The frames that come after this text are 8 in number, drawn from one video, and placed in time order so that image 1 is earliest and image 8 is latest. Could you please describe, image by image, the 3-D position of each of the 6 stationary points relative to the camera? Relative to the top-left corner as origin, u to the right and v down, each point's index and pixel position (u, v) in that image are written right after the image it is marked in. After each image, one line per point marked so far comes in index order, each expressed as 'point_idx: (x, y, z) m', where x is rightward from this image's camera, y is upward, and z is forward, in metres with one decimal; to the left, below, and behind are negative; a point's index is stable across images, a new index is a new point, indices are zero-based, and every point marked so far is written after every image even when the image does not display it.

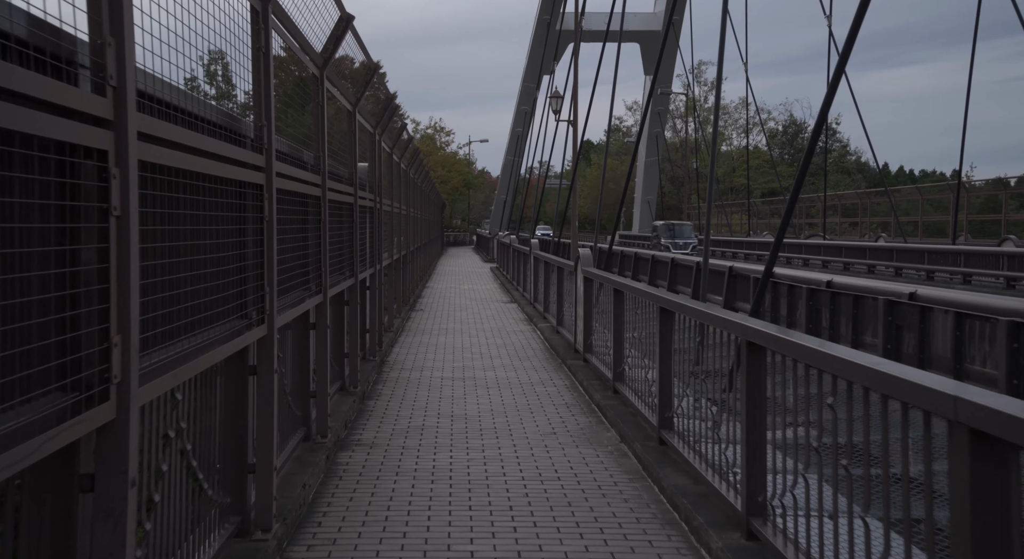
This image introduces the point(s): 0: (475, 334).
0: (-0.5, -0.7, +10.9) m
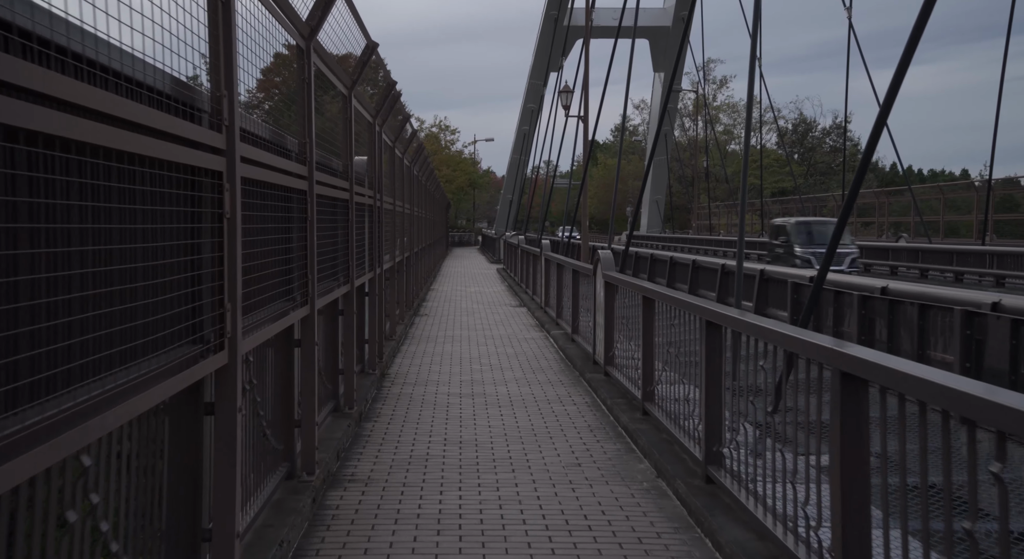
0: (-0.3, -0.7, +10.1) m
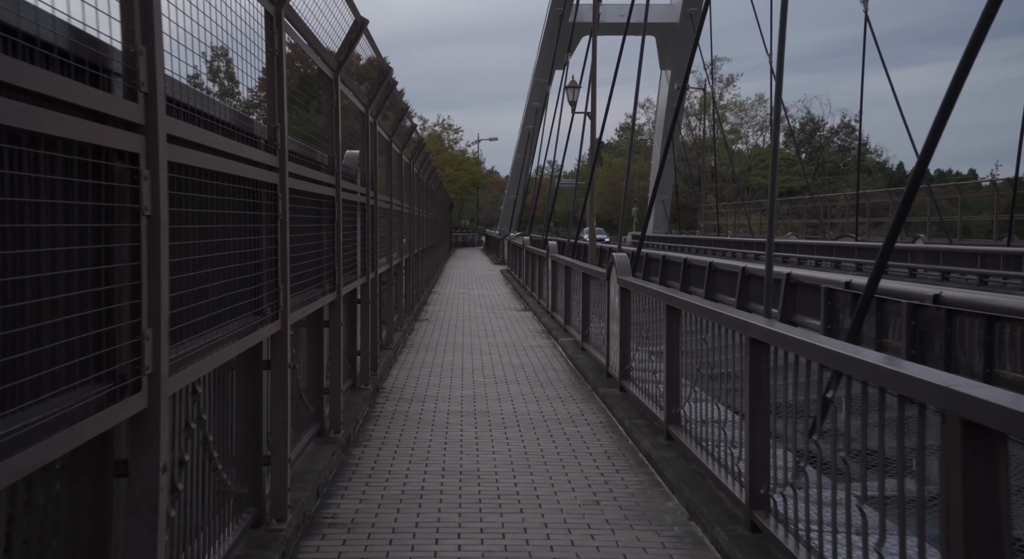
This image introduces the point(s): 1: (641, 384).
0: (-0.3, -0.8, +9.5) m
1: (+0.9, -0.8, +6.3) m
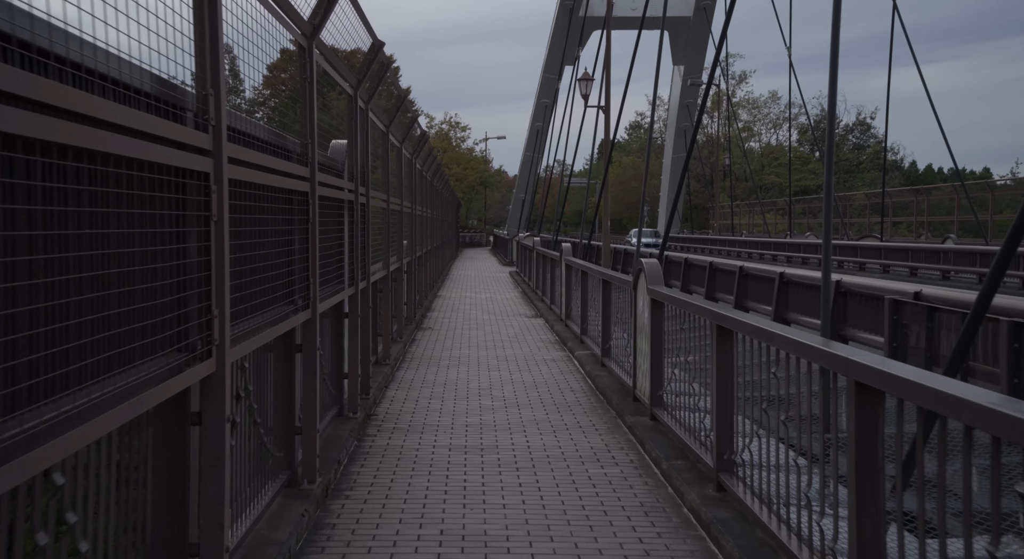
0: (-0.2, -0.8, +8.6) m
1: (+1.0, -0.8, +5.3) m
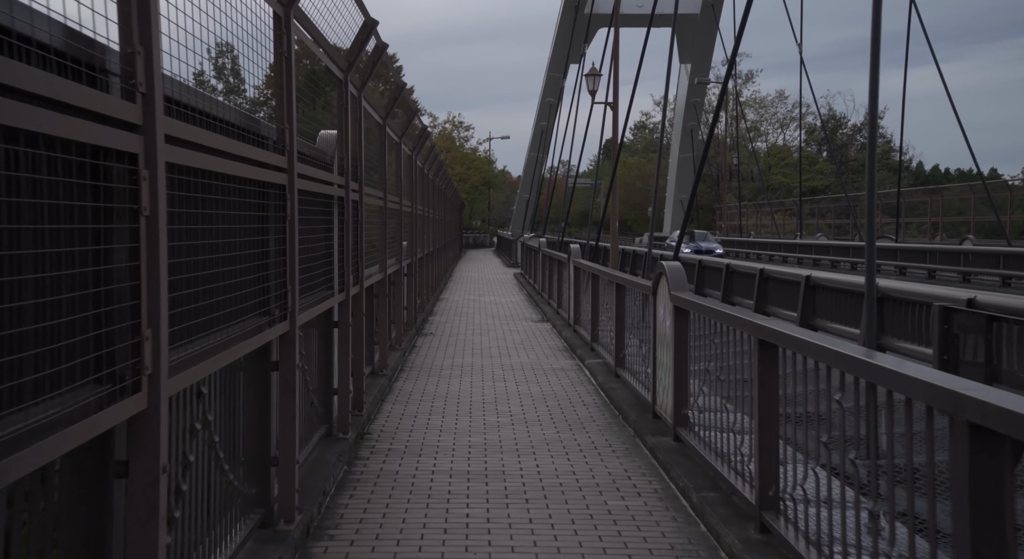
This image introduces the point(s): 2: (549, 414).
0: (-0.1, -0.9, +8.0) m
1: (+1.1, -0.9, +4.8) m
2: (+0.3, -1.0, +6.4) m
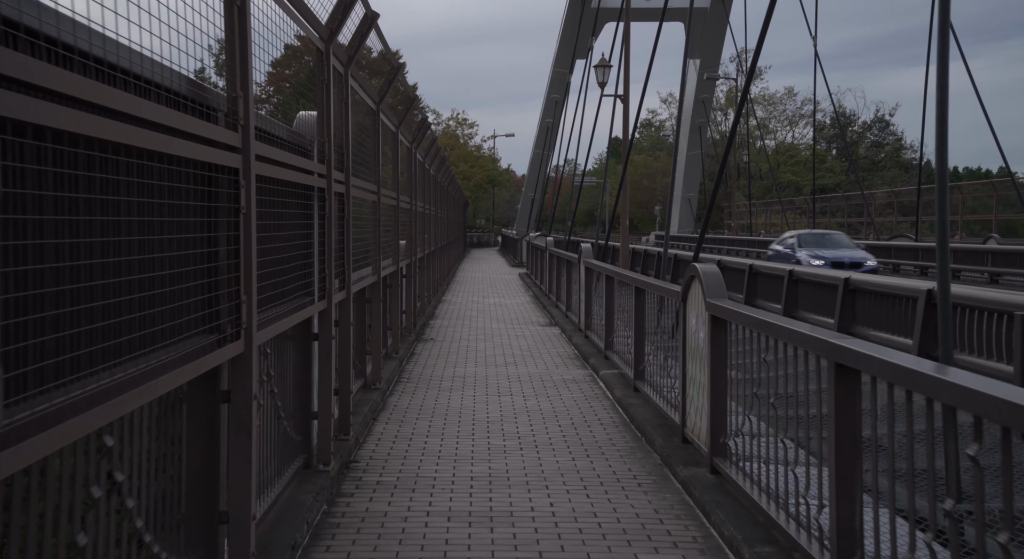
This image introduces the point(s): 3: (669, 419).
0: (-0.1, -0.9, +7.3) m
1: (+1.1, -0.9, +4.0) m
2: (+0.3, -1.0, +5.7) m
3: (+1.0, -0.9, +5.5) m
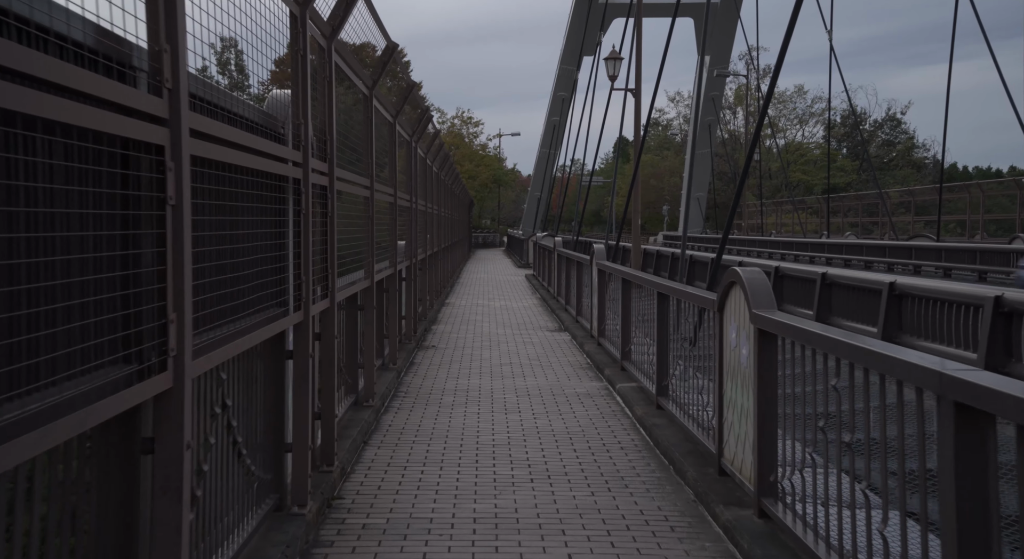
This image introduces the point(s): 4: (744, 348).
0: (0.0, -0.9, +6.6) m
1: (+1.1, -0.9, +3.4) m
2: (+0.4, -1.0, +5.0) m
3: (+1.0, -0.9, +4.8) m
4: (+1.1, -0.3, +4.1) m
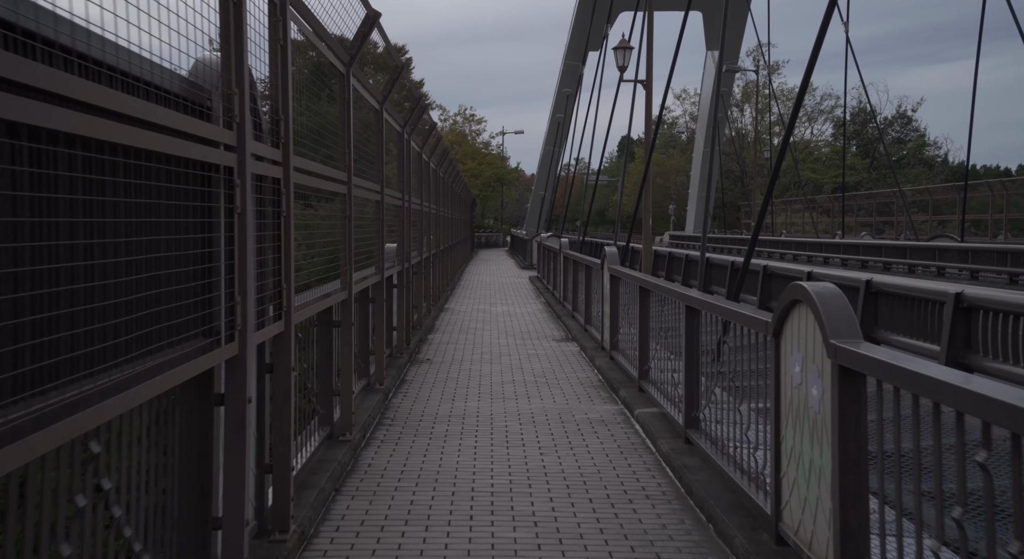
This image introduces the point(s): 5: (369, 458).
0: (0.0, -1.0, +5.7) m
1: (+1.1, -1.0, +2.4) m
2: (+0.4, -1.1, +4.1) m
3: (+1.0, -1.0, +3.9) m
4: (+1.1, -0.4, +3.2) m
5: (-0.8, -1.0, +5.2) m
